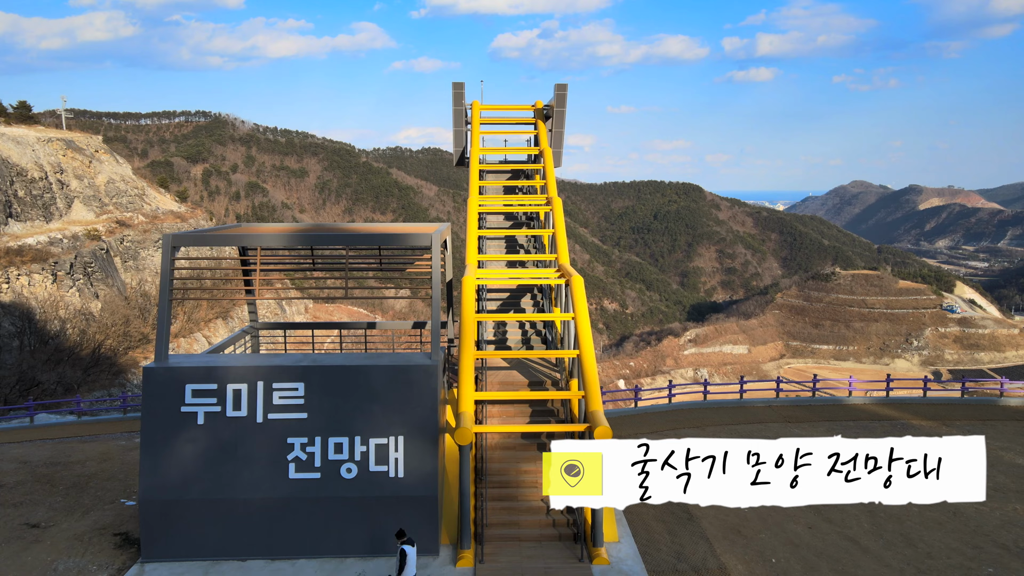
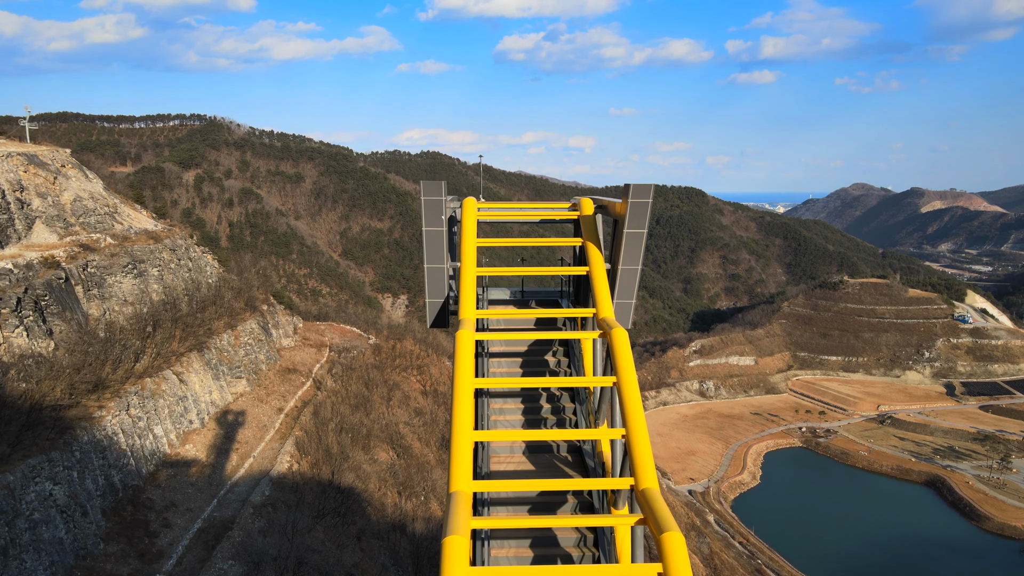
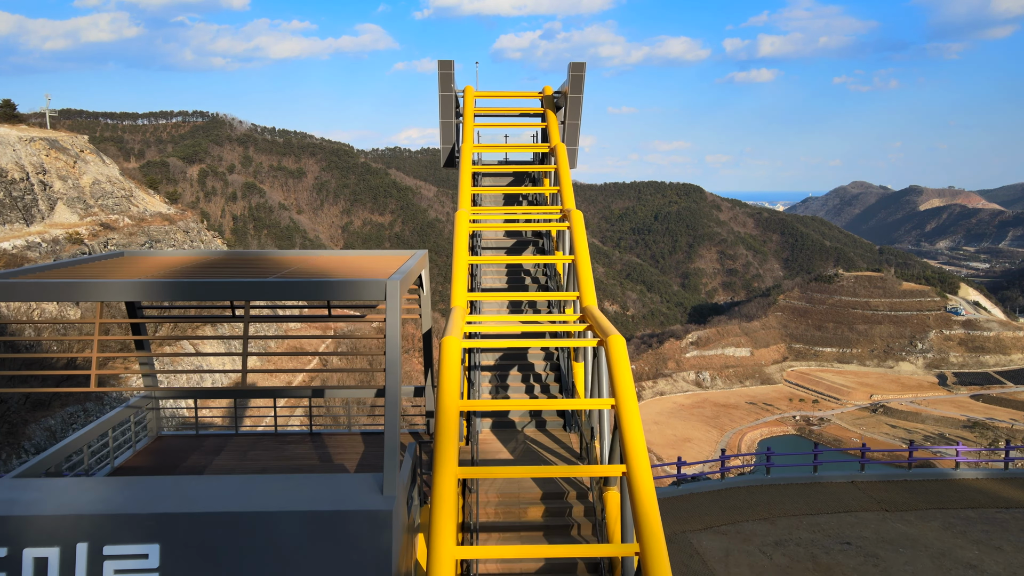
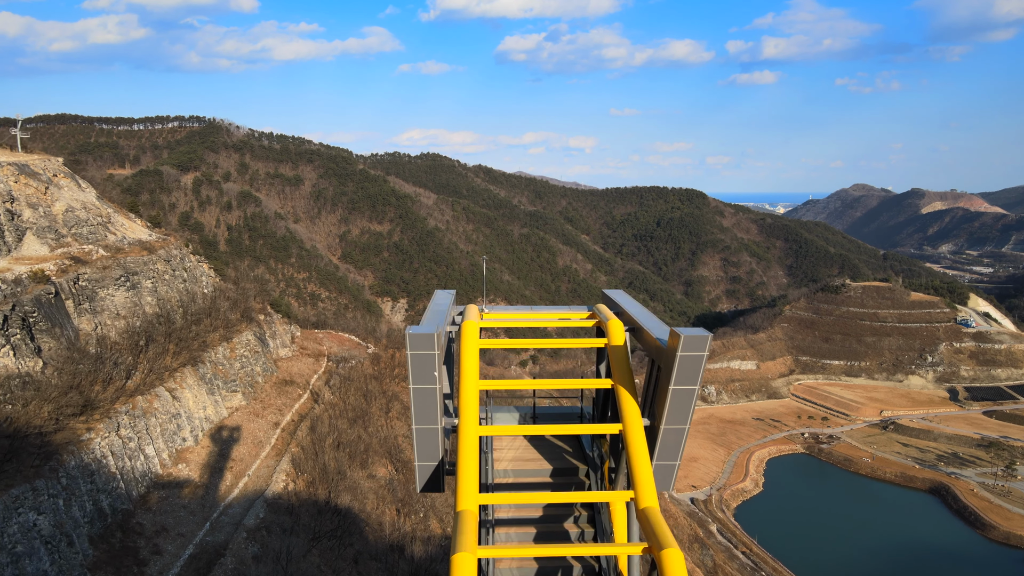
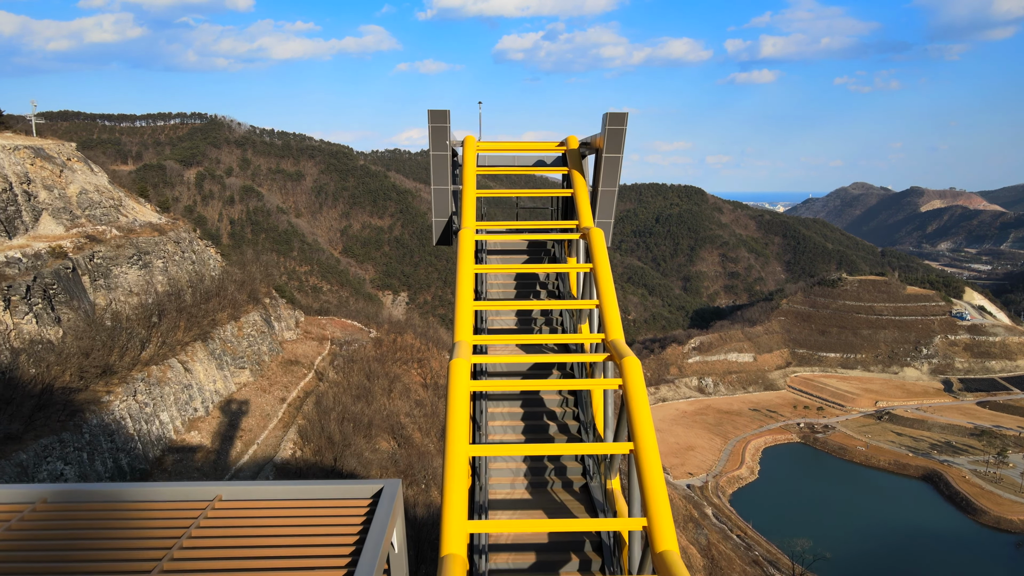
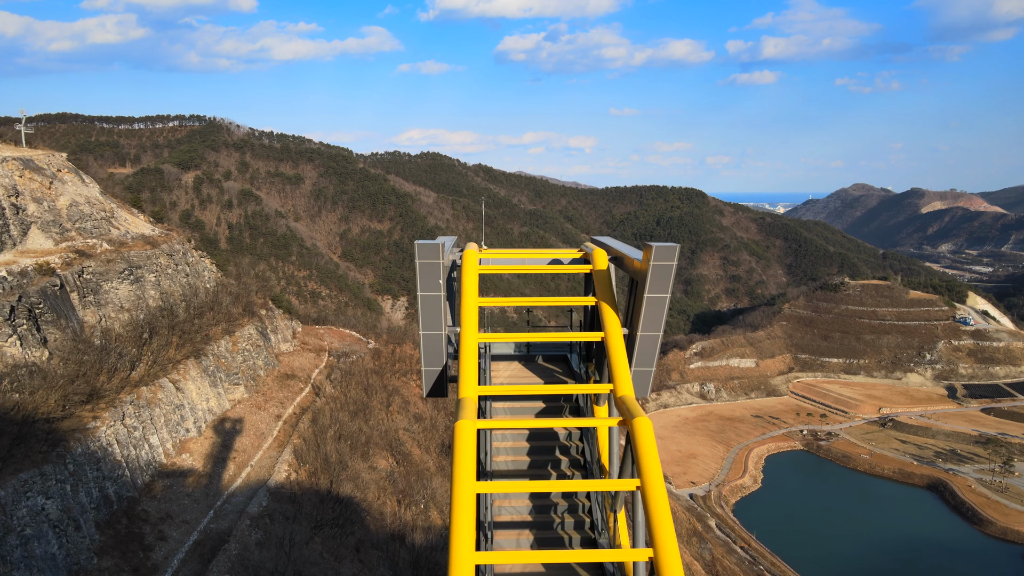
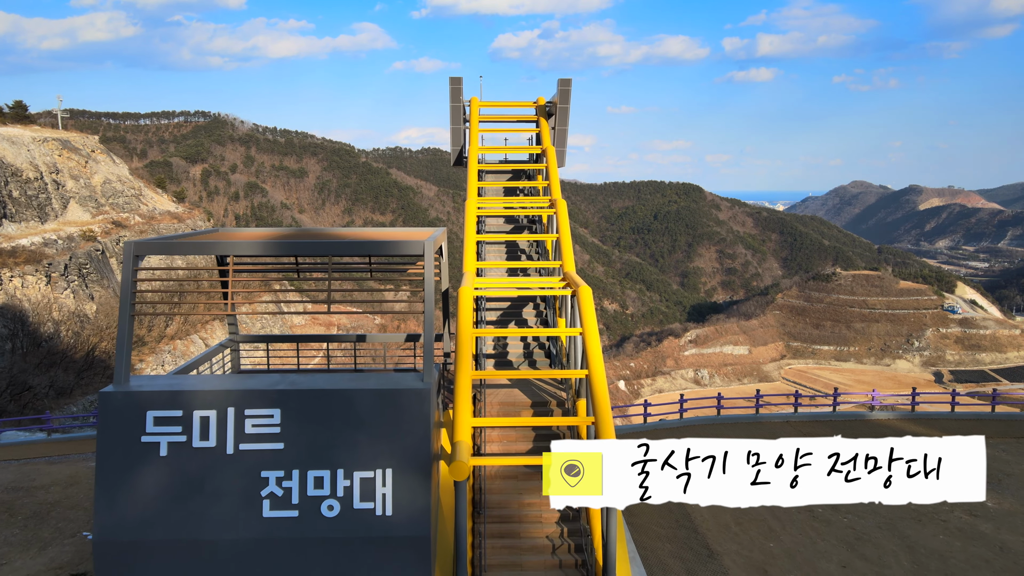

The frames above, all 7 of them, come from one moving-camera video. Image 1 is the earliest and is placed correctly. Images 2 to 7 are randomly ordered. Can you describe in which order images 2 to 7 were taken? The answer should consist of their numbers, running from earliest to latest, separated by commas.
7, 3, 5, 2, 6, 4
